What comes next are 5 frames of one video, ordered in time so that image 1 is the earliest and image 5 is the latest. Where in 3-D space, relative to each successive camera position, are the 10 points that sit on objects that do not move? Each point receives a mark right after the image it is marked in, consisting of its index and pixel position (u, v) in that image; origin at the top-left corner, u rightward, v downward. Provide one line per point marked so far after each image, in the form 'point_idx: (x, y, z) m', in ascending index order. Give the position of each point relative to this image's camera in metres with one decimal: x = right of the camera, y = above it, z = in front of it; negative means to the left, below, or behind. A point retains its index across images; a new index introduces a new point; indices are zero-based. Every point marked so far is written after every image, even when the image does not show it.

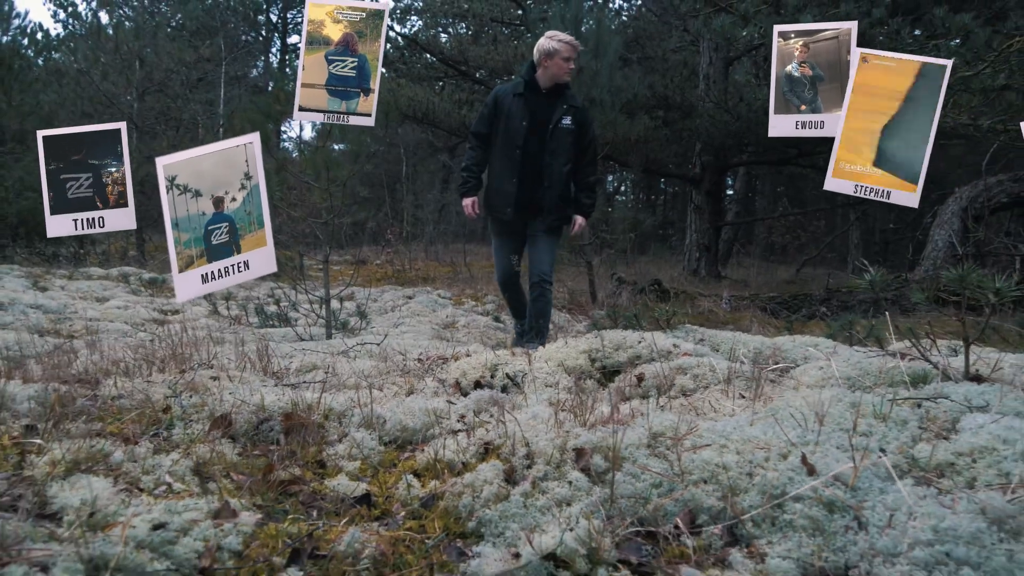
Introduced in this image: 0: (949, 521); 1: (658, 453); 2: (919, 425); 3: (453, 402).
0: (+0.7, -0.4, +1.3) m
1: (+0.3, -0.3, +1.6) m
2: (+0.9, -0.3, +1.9) m
3: (-0.1, -0.3, +2.1) m
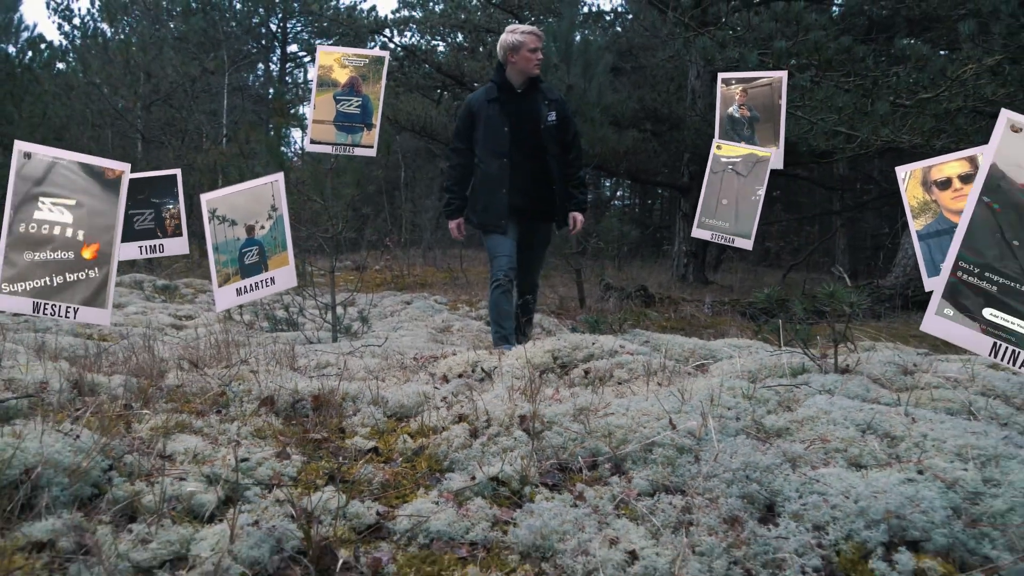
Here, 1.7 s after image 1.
0: (+0.6, -0.4, +2.0) m
1: (+0.2, -0.4, +2.3) m
2: (+0.8, -0.4, +2.6) m
3: (-0.3, -0.3, +2.8) m
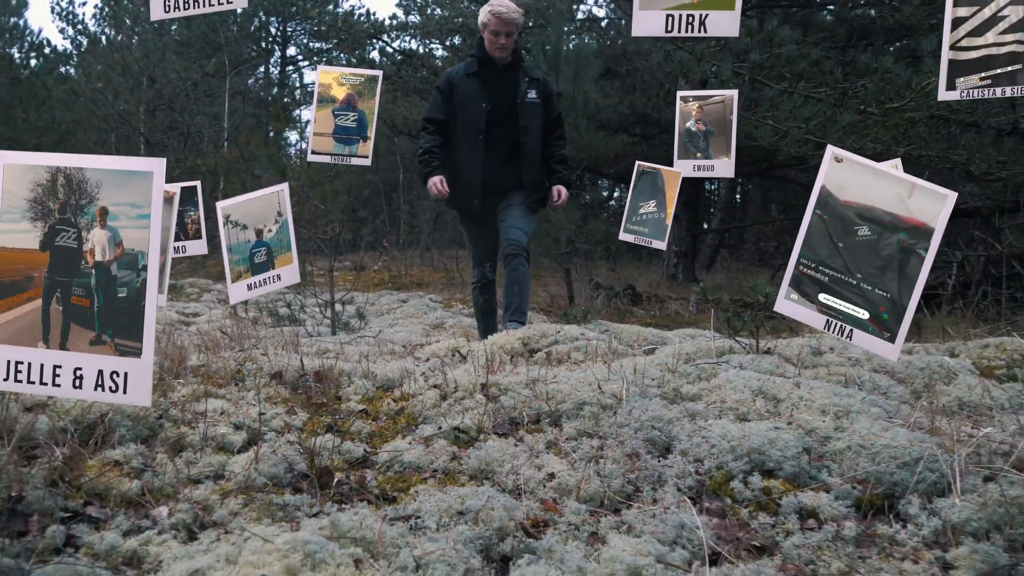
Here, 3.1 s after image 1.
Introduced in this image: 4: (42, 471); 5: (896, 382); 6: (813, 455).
0: (+0.5, -0.4, +2.5) m
1: (+0.1, -0.3, +2.8) m
2: (+0.7, -0.3, +3.1) m
3: (-0.4, -0.3, +3.3) m
4: (-1.0, -0.4, +1.8) m
5: (+1.5, -0.4, +3.2) m
6: (+0.9, -0.5, +2.3) m
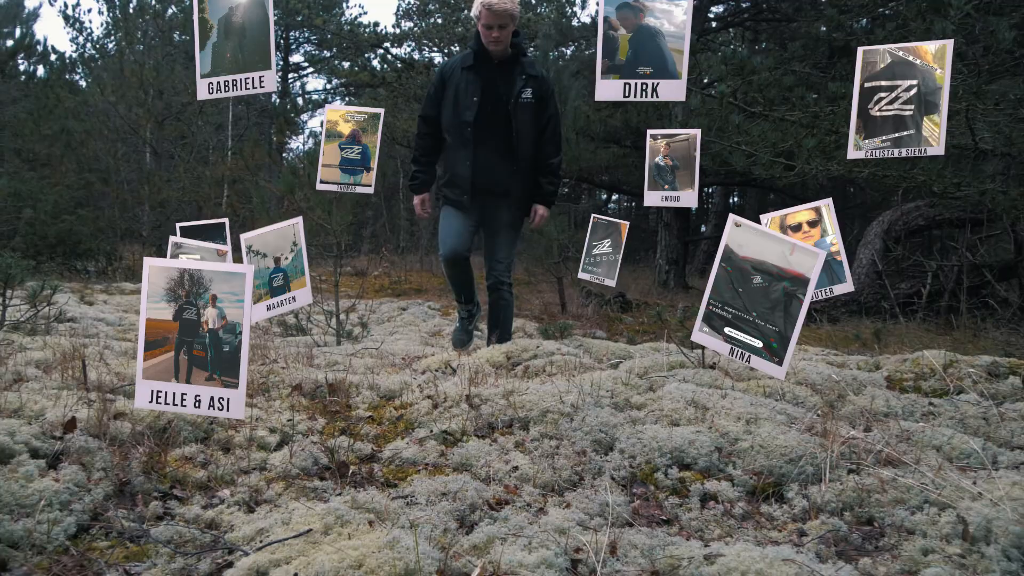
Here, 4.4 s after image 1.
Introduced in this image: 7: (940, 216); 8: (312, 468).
0: (+0.4, -0.5, +3.2) m
1: (0.0, -0.5, +3.5) m
2: (+0.6, -0.5, +3.8) m
3: (-0.5, -0.5, +4.0) m
4: (-1.1, -0.5, +2.4) m
5: (+1.4, -0.5, +3.8) m
6: (+0.8, -0.6, +3.0) m
7: (+6.7, +1.1, +12.4) m
8: (-0.7, -0.6, +2.7) m
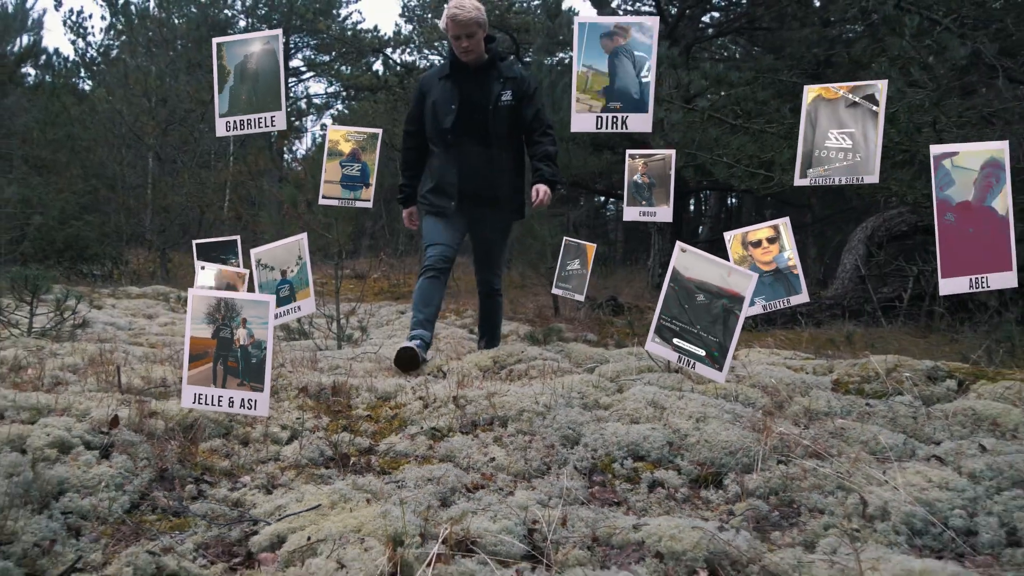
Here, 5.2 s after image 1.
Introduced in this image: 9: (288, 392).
0: (+0.3, -0.6, +3.6) m
1: (-0.1, -0.5, +3.9) m
2: (+0.5, -0.5, +4.2) m
3: (-0.6, -0.5, +4.4) m
4: (-1.2, -0.6, +2.9) m
5: (+1.4, -0.6, +4.3) m
6: (+0.7, -0.7, +3.4) m
7: (+6.6, +1.1, +12.9) m
8: (-0.8, -0.7, +3.1) m
9: (-1.2, -0.6, +4.3) m
